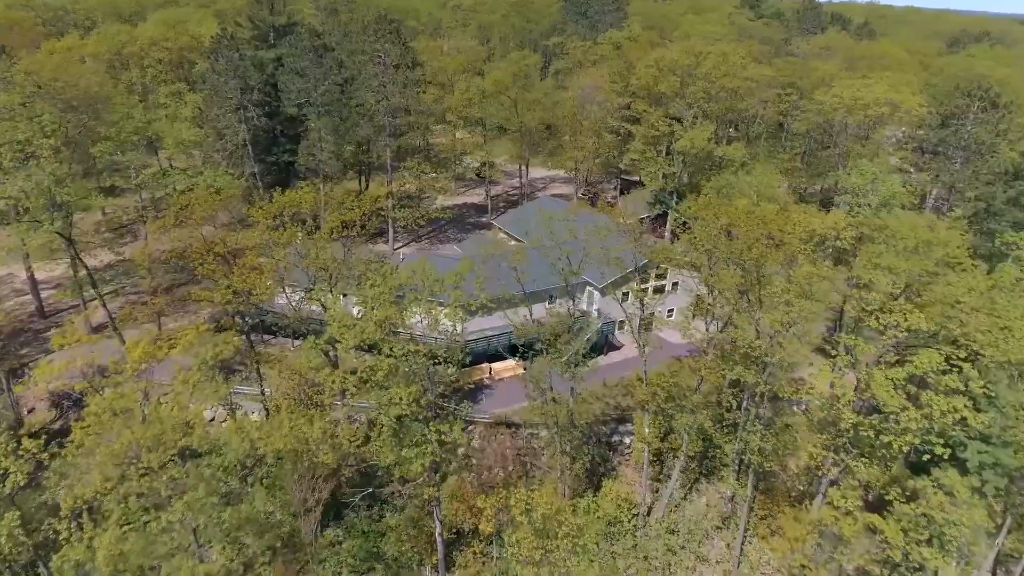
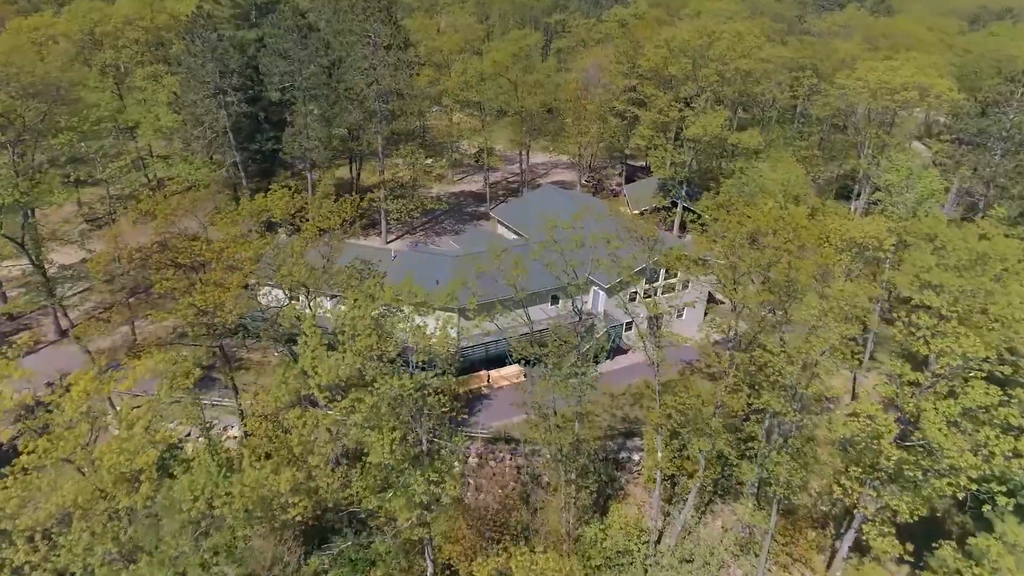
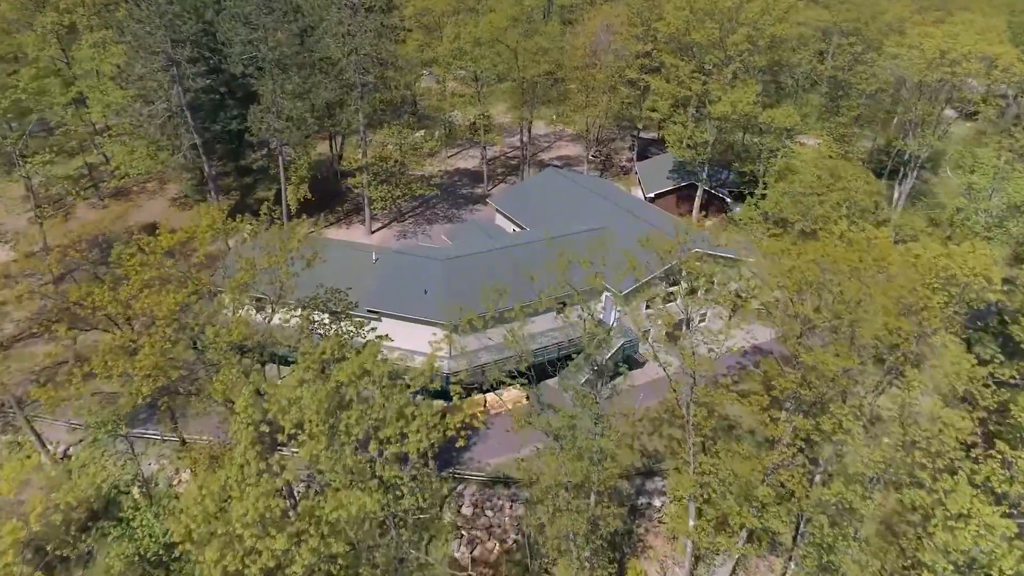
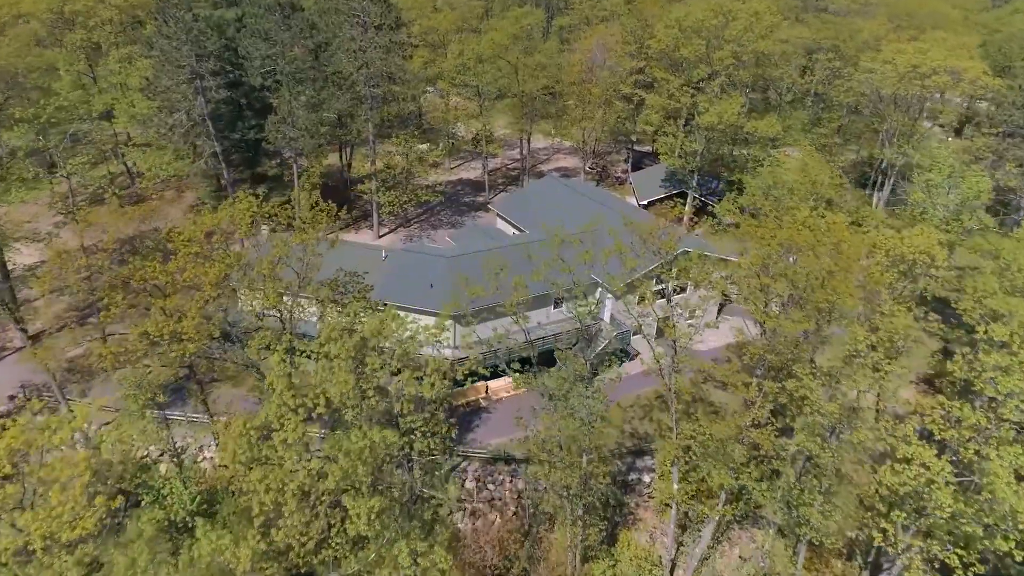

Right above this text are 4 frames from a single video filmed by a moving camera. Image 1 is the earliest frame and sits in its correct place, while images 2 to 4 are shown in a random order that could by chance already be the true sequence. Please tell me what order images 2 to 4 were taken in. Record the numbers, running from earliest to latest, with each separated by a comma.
2, 4, 3
